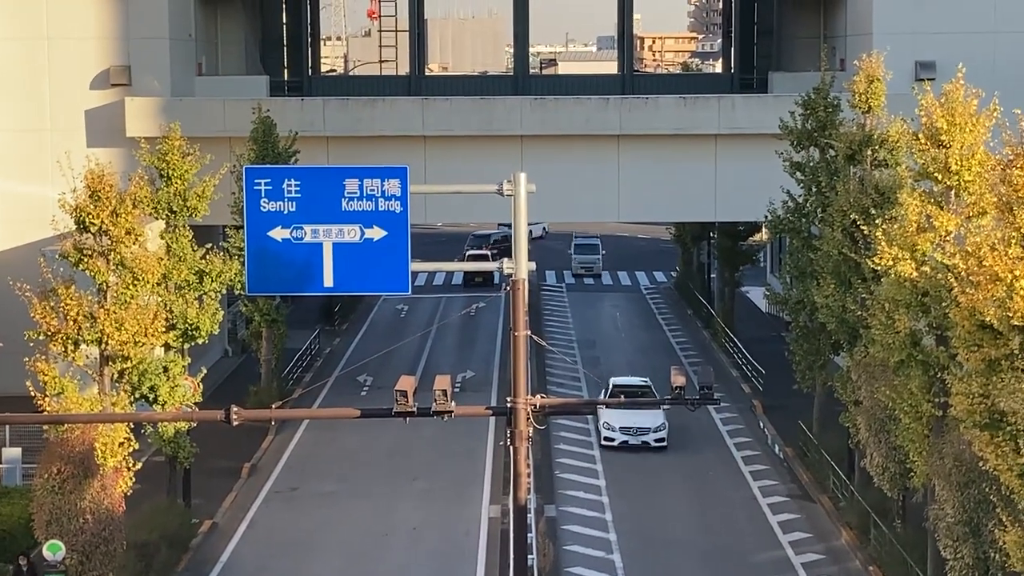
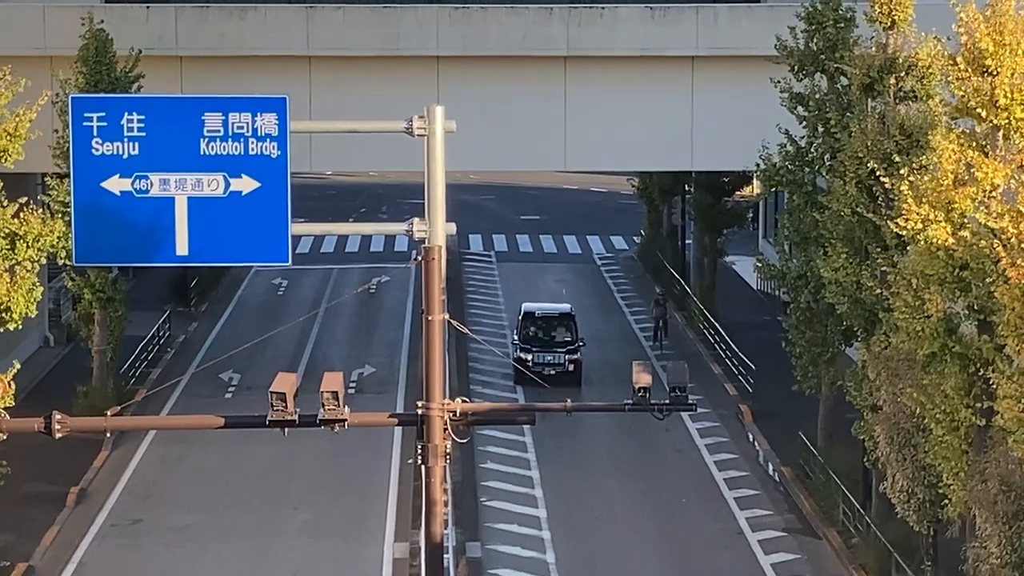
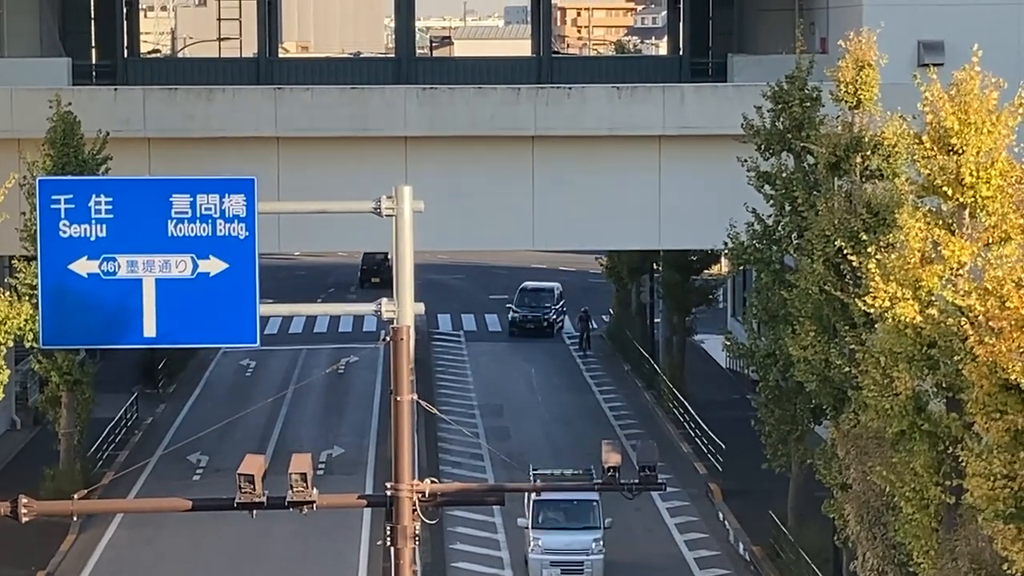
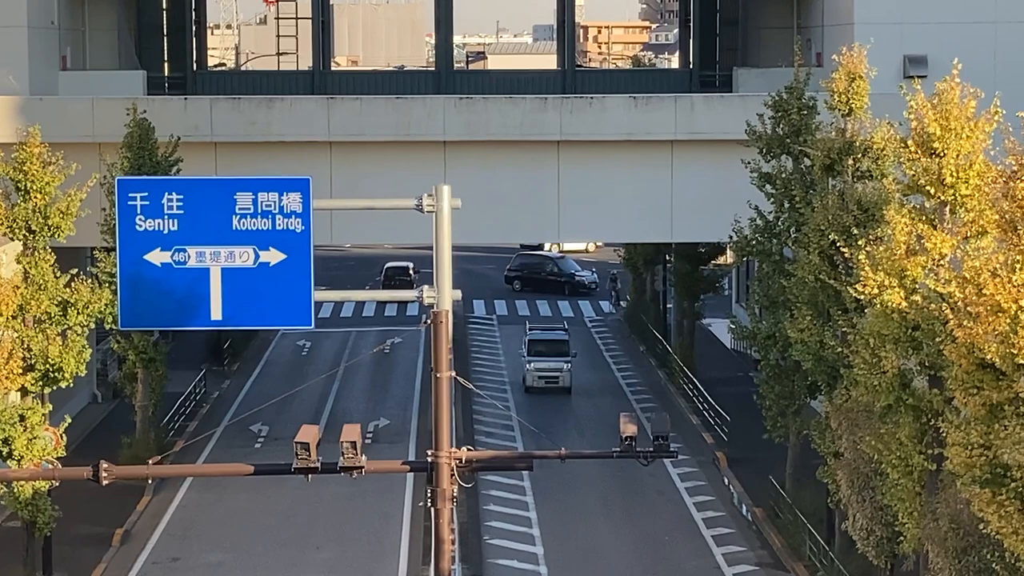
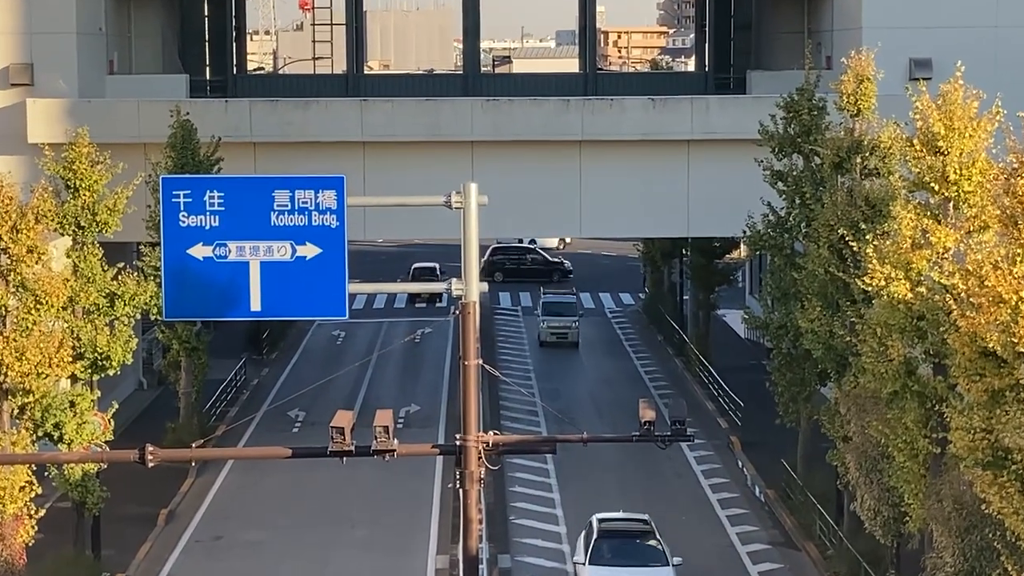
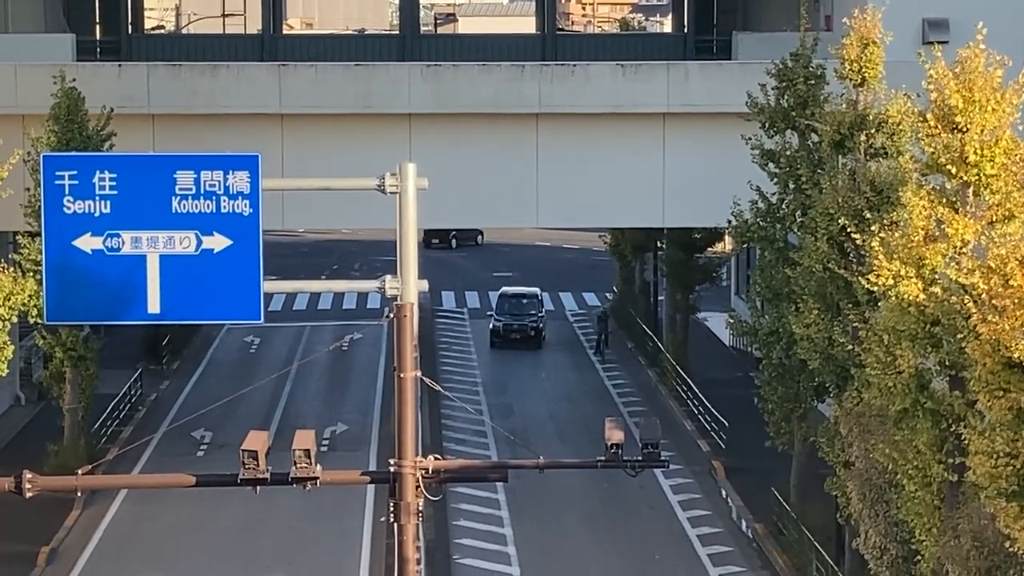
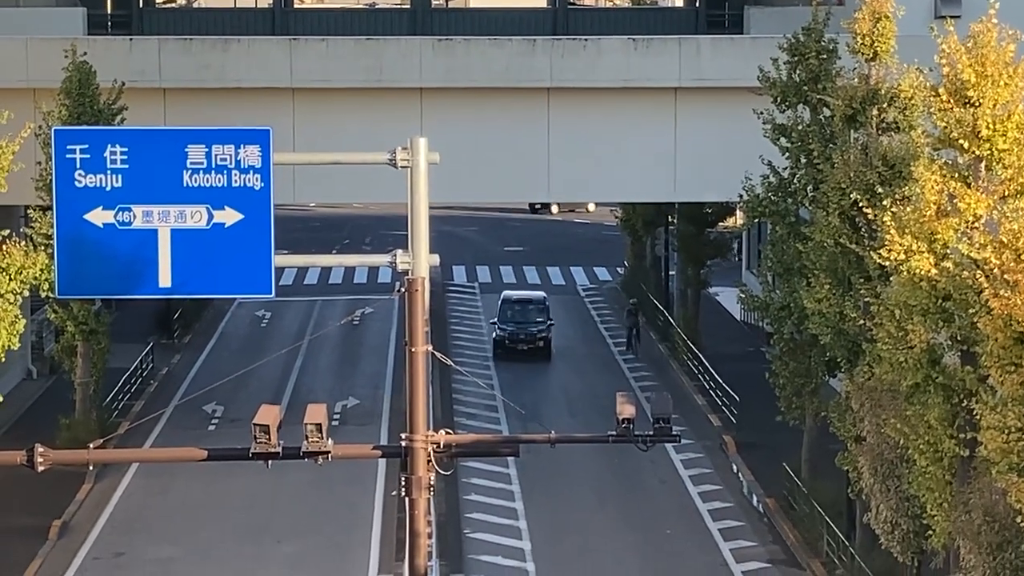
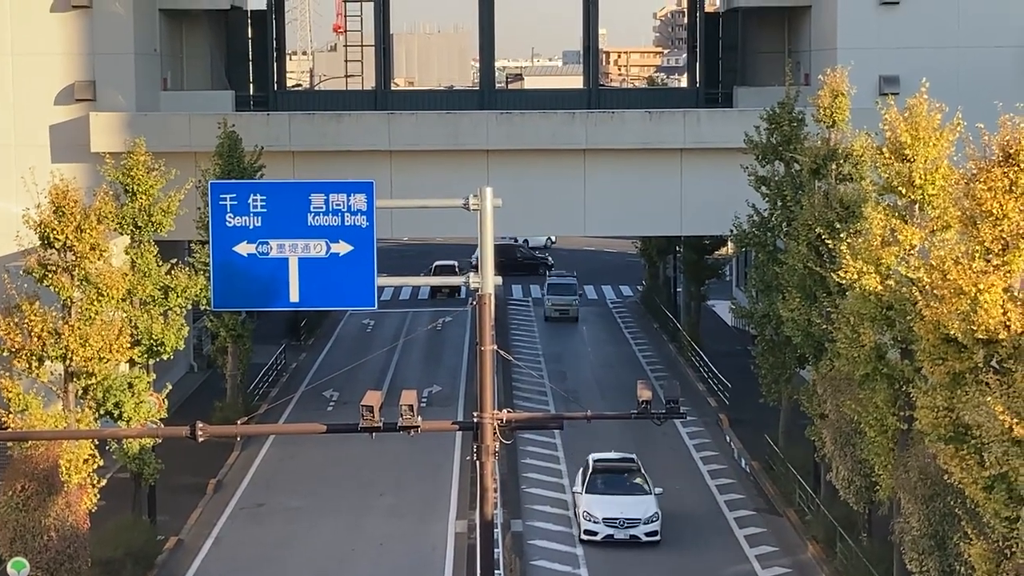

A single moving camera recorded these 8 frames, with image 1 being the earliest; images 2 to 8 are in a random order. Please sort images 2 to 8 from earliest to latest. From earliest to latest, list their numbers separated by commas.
8, 5, 4, 3, 6, 7, 2
